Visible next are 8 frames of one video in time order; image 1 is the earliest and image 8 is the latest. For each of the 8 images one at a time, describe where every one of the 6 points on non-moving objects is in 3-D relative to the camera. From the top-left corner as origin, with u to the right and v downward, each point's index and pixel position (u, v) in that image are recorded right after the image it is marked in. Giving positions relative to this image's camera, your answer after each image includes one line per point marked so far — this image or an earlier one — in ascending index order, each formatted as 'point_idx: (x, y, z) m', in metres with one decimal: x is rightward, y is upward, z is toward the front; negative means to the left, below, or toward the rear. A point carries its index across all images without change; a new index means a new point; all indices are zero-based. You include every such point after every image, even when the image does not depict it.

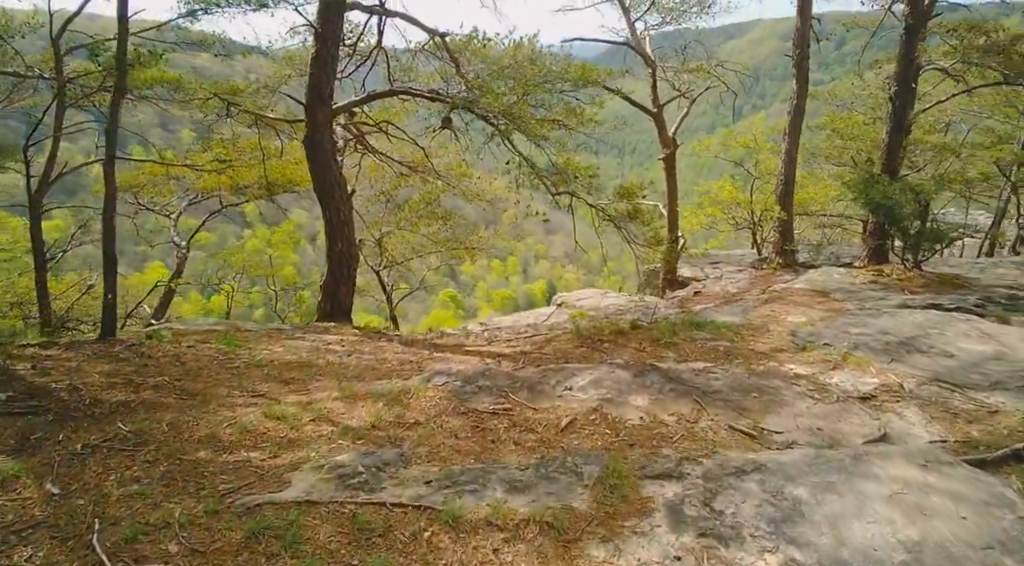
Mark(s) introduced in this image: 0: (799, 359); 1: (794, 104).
0: (+2.4, -0.6, +5.8) m
1: (+4.1, +2.6, +10.0) m
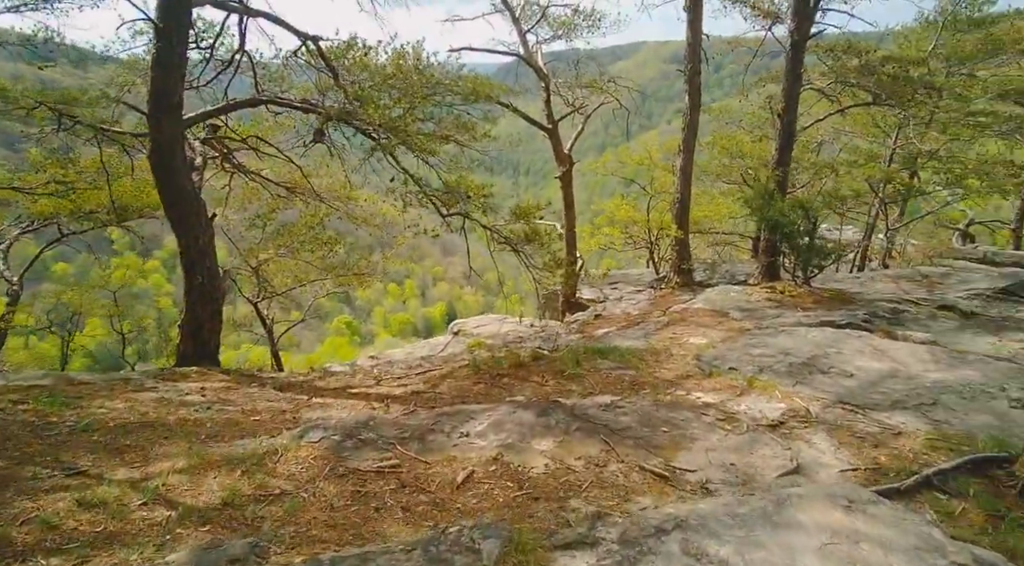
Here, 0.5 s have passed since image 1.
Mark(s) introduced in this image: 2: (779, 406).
0: (+1.6, -0.8, +5.6) m
1: (+2.5, +2.3, +10.1) m
2: (+2.0, -0.9, +5.1) m
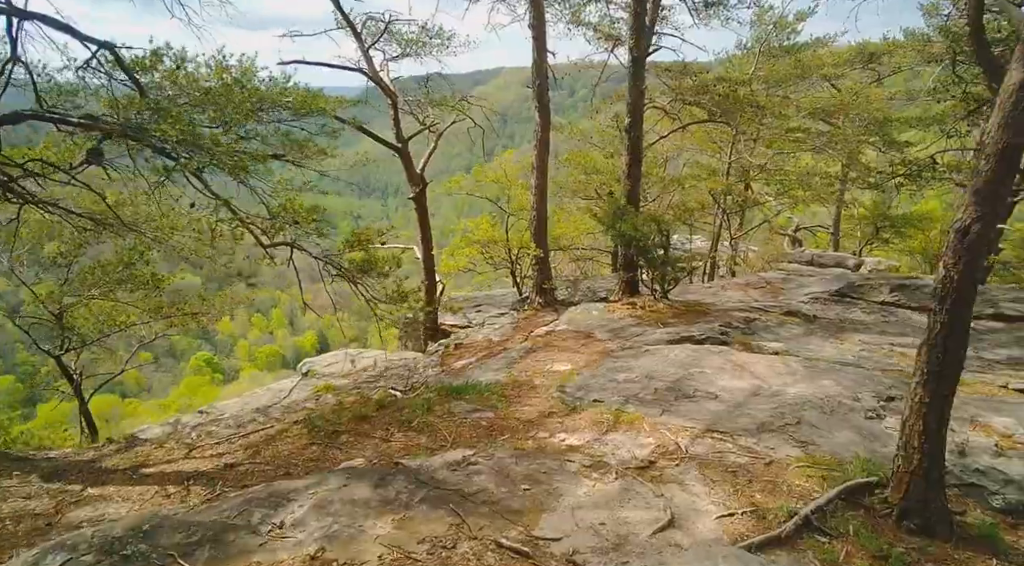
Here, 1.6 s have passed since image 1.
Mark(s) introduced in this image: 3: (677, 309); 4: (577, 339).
0: (+0.4, -1.0, +5.0) m
1: (+0.3, +2.0, +9.7) m
2: (+0.9, -1.1, +4.7) m
3: (+2.1, -0.3, +8.9) m
4: (+0.7, -0.7, +7.9) m
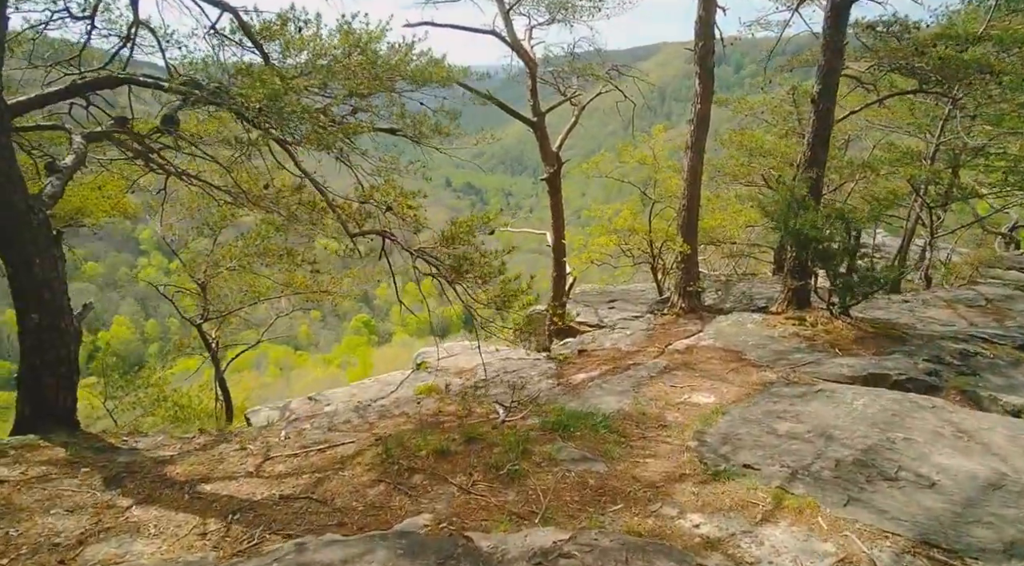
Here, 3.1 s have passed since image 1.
0: (+1.0, -1.2, +3.7) m
1: (+2.1, +2.0, +8.2) m
2: (+1.5, -1.2, +3.3) m
3: (+3.5, -0.5, +7.1) m
4: (+2.0, -0.7, +6.4) m
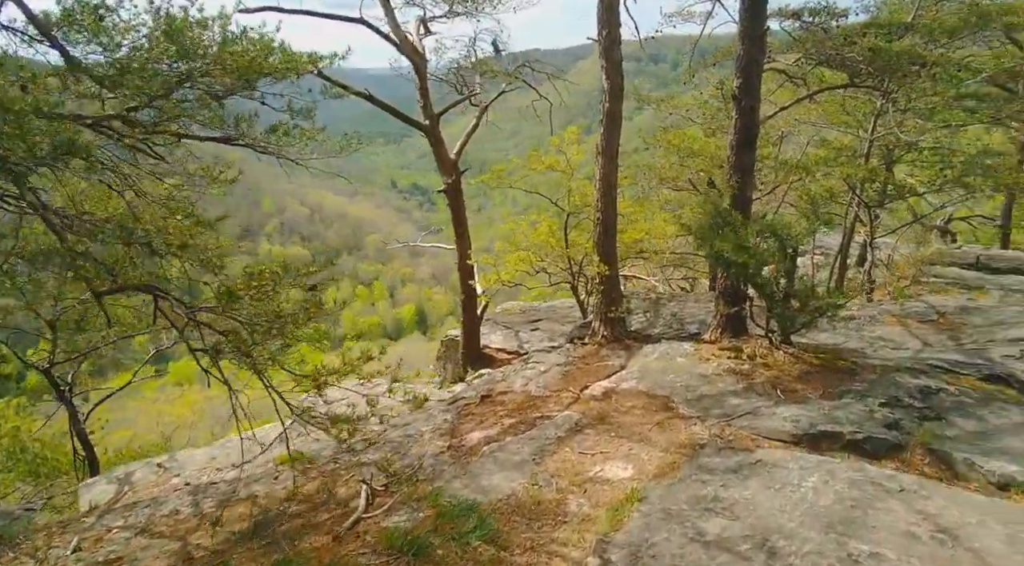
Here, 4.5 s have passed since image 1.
0: (+0.3, -1.5, +2.5) m
1: (+1.0, +1.8, +7.0) m
2: (+0.8, -1.5, +2.1) m
3: (+2.5, -0.7, +6.0) m
4: (+1.0, -1.0, +5.3) m
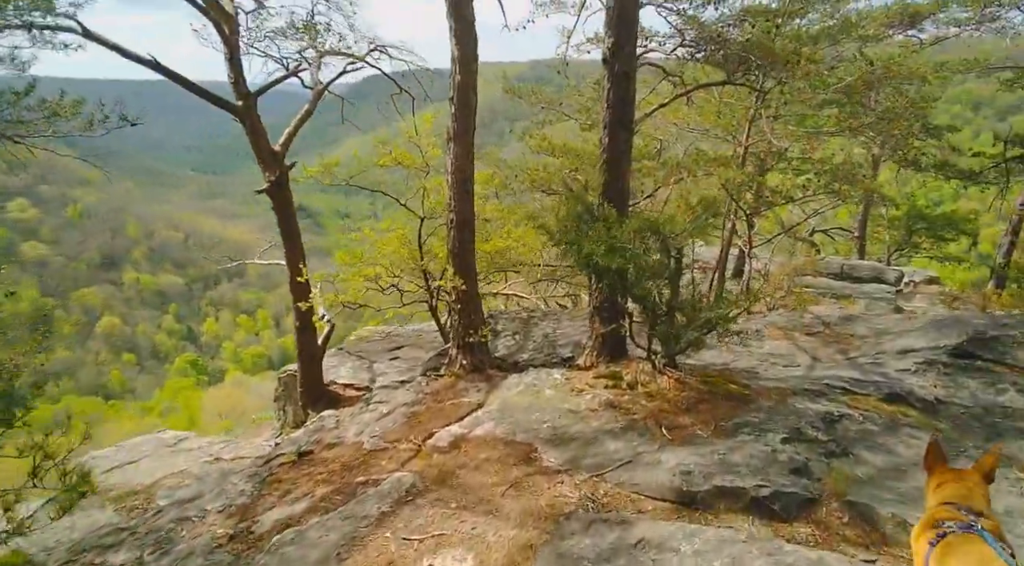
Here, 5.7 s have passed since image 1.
0: (-0.3, -1.5, +1.2) m
1: (-0.5, +1.6, +5.9) m
2: (+0.2, -1.5, +0.8) m
3: (+1.3, -0.8, +5.0) m
4: (0.0, -1.1, +4.1) m
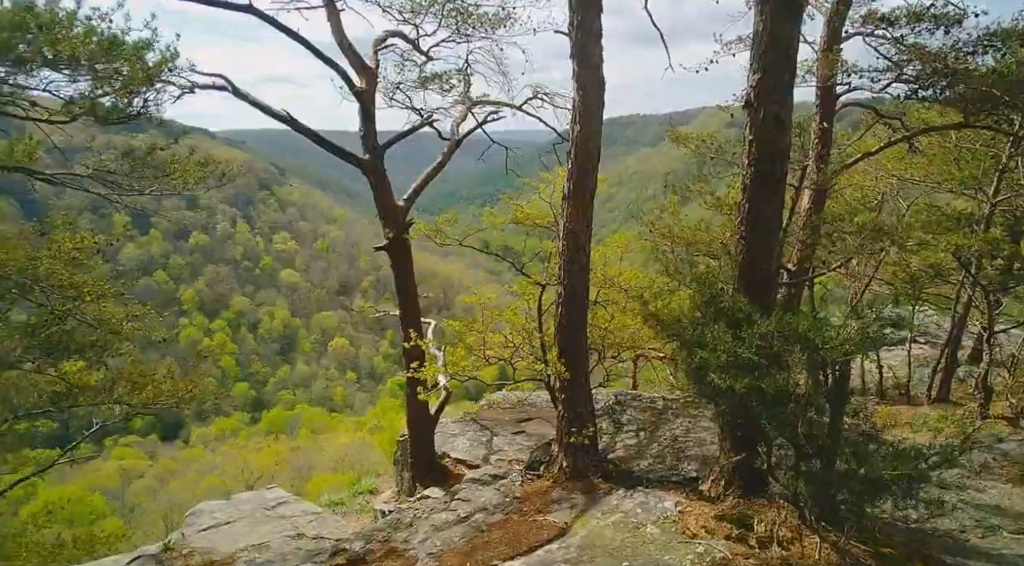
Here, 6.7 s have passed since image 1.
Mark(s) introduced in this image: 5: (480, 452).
0: (-0.9, -1.8, +0.2) m
1: (+0.4, +1.0, +4.9) m
2: (-0.6, -1.8, -0.2) m
3: (+1.7, -1.4, +3.5) m
4: (+0.1, -1.6, +3.0) m
5: (-0.3, -1.8, +7.4) m
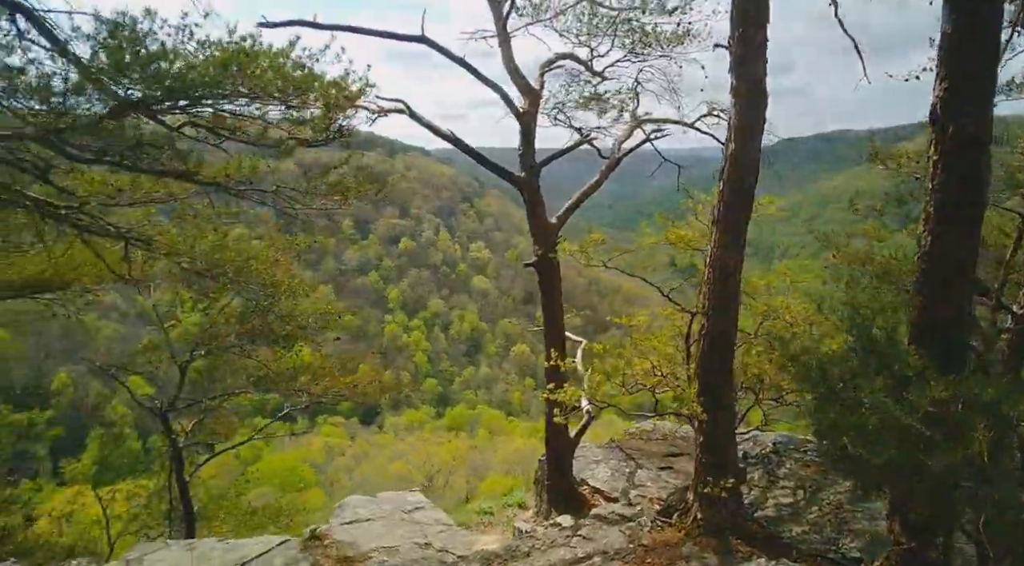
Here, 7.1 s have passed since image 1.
0: (-1.3, -1.8, +0.2) m
1: (+1.4, +0.8, +4.5) m
2: (-1.1, -1.8, -0.3) m
3: (+2.1, -1.7, +2.7) m
4: (+0.4, -1.8, +2.6) m
5: (+1.1, -2.0, +7.0) m
